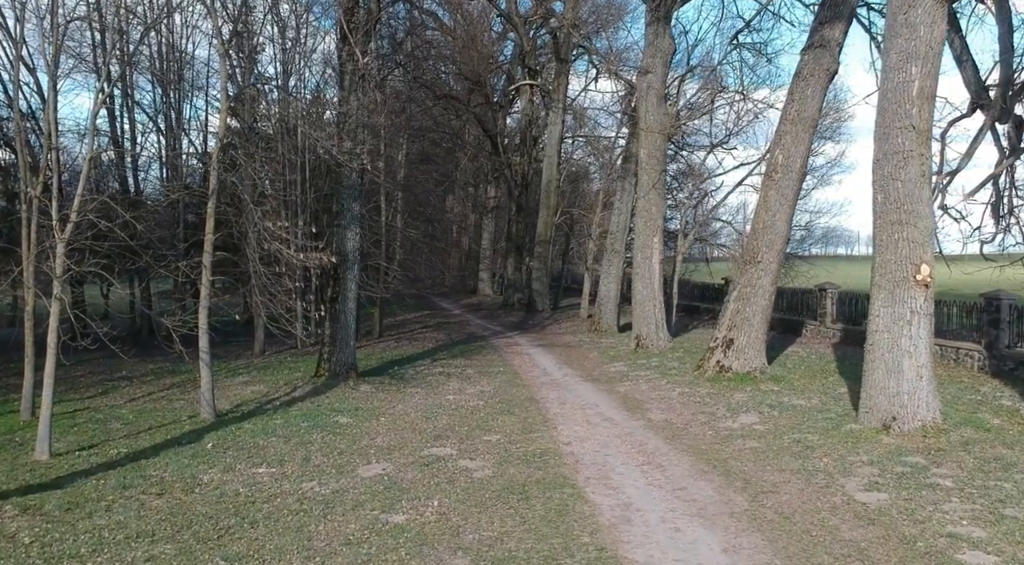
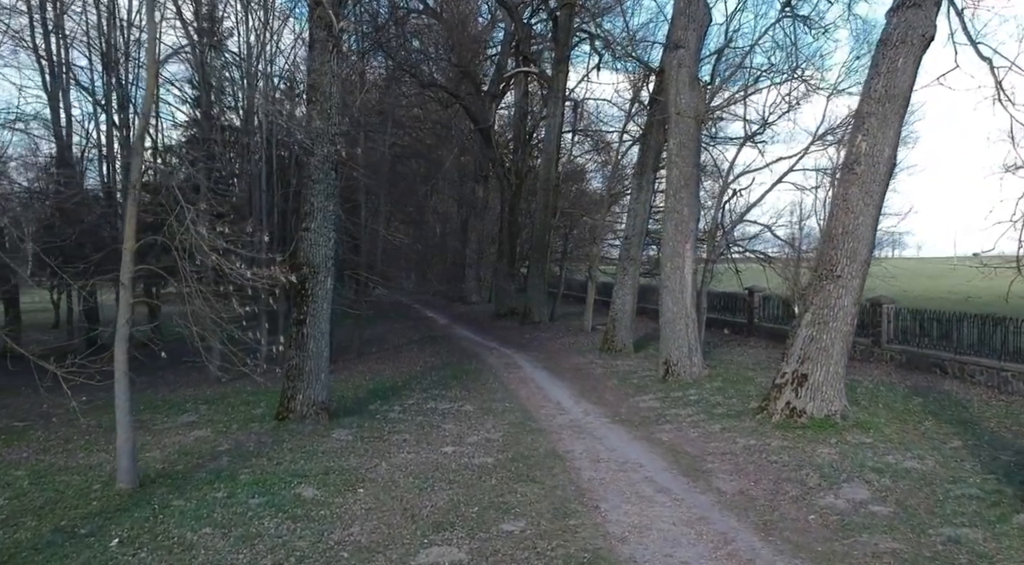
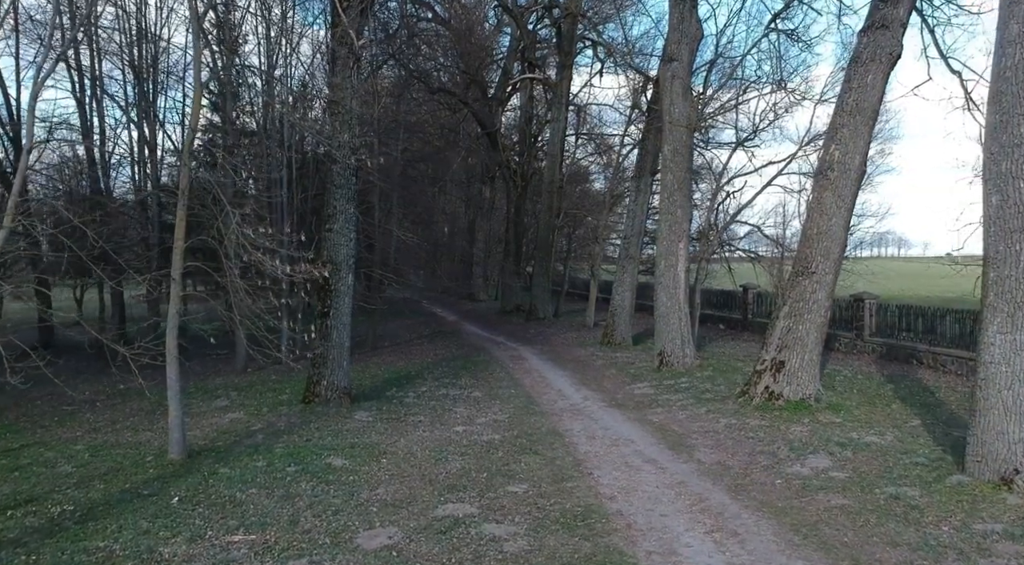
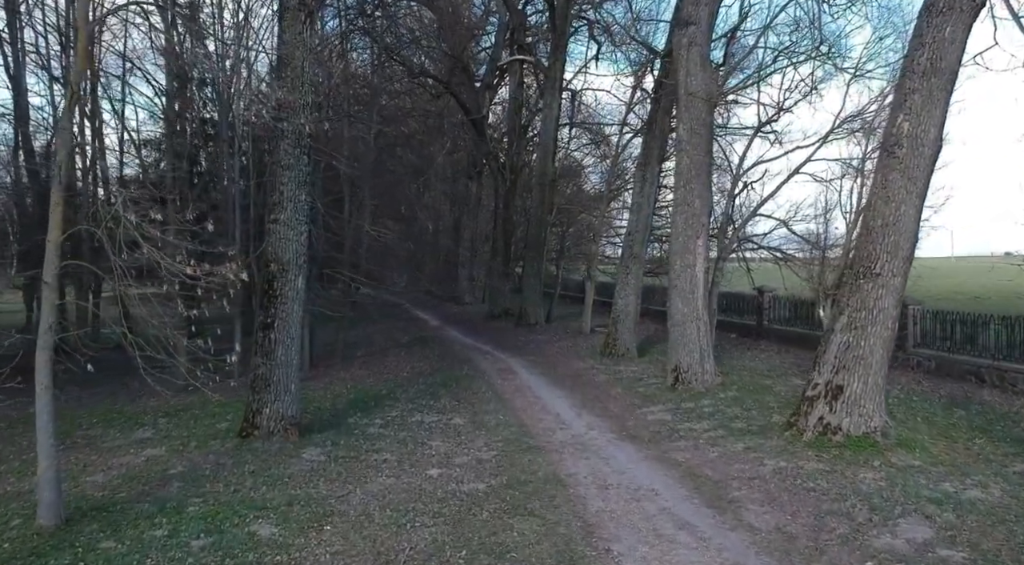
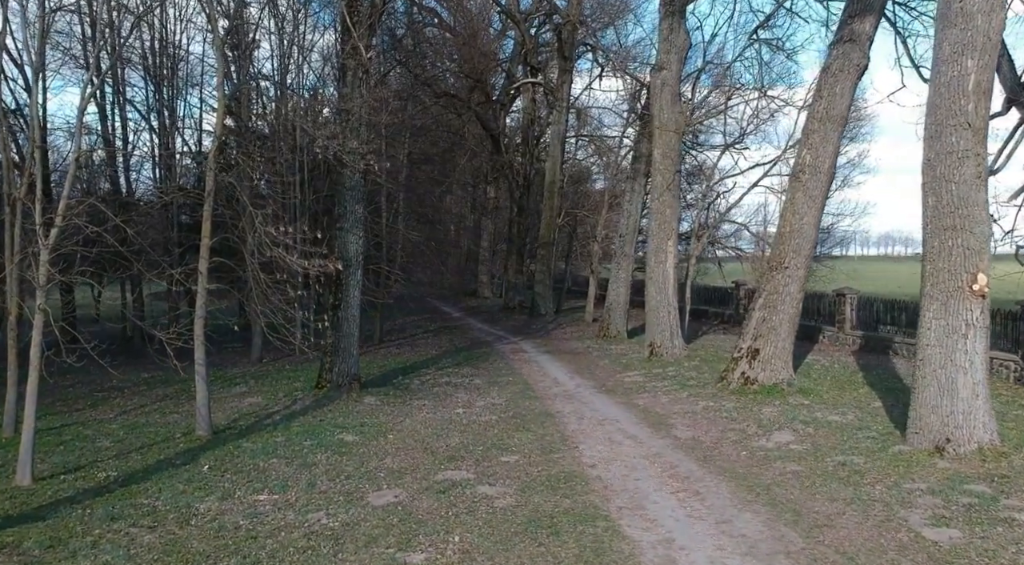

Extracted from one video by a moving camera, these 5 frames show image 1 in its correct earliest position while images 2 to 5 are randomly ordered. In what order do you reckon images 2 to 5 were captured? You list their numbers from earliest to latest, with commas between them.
5, 3, 2, 4
